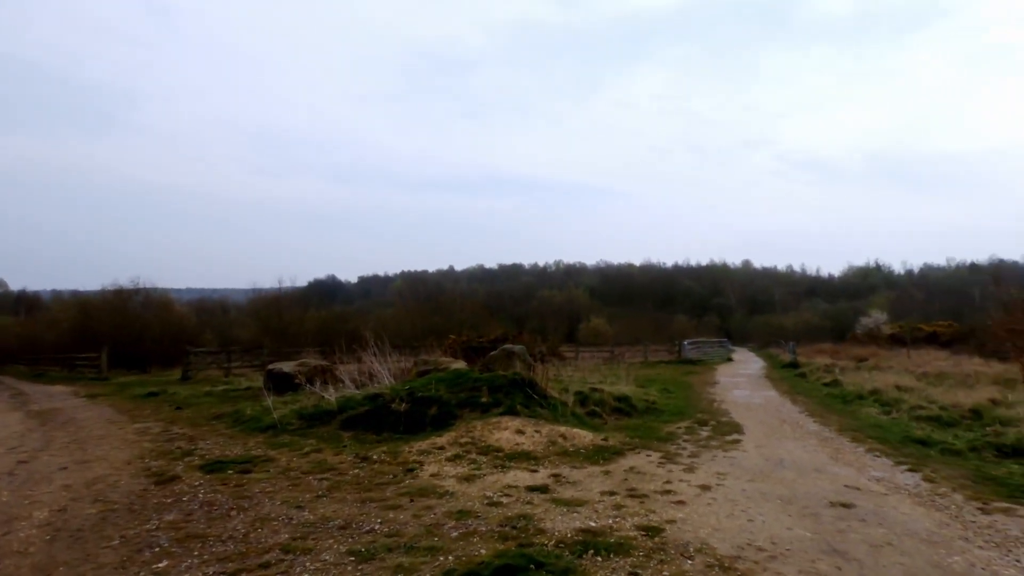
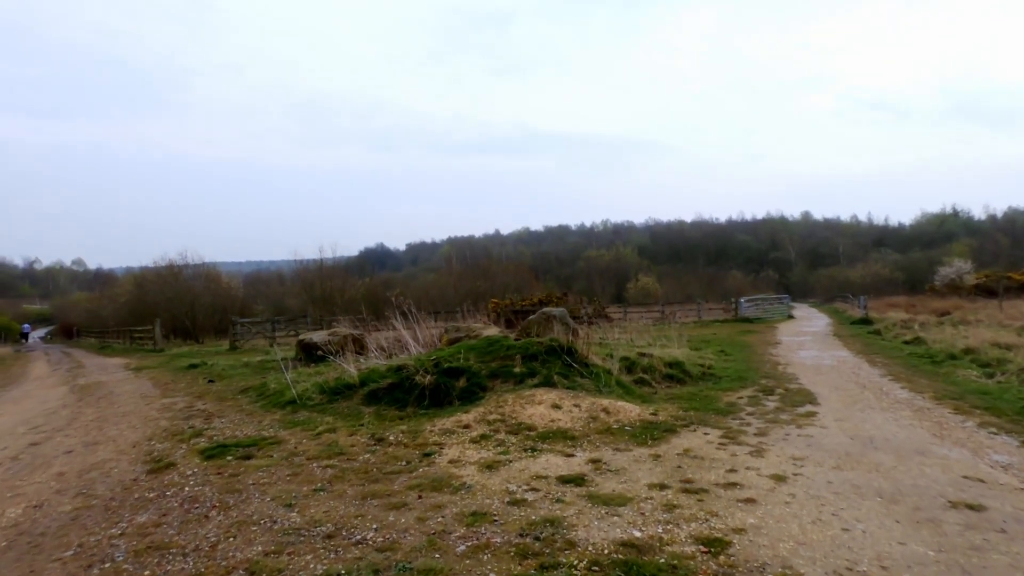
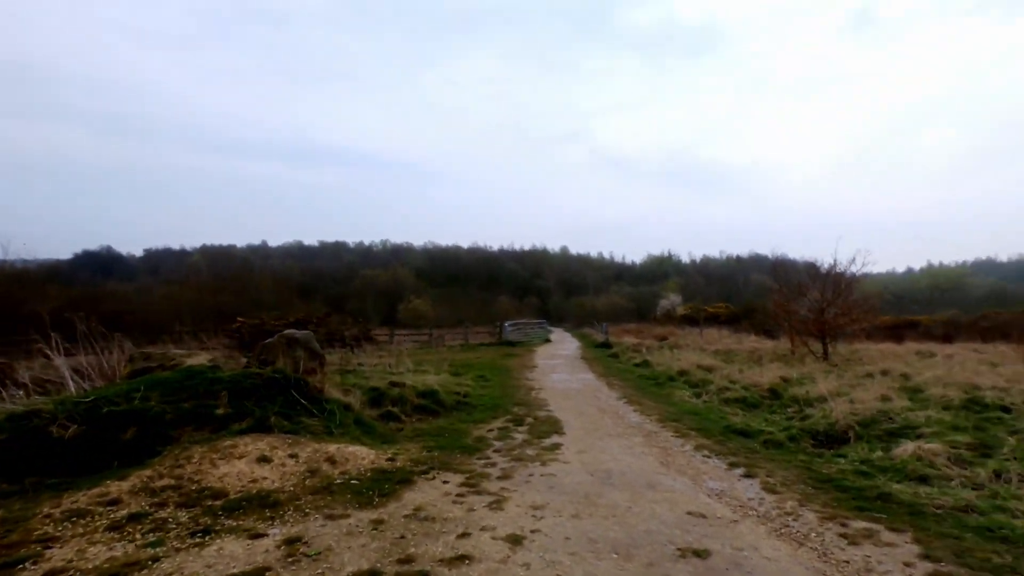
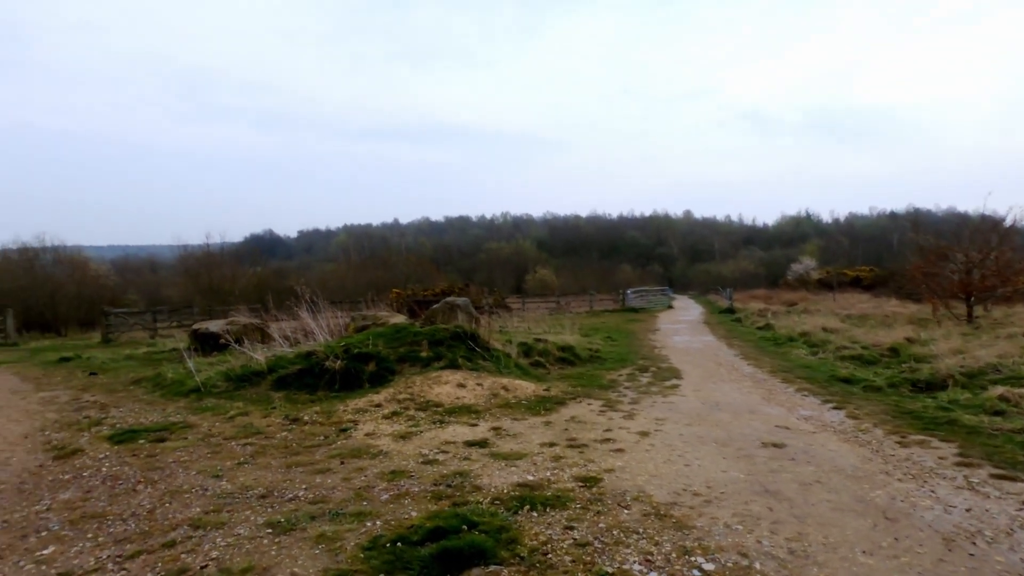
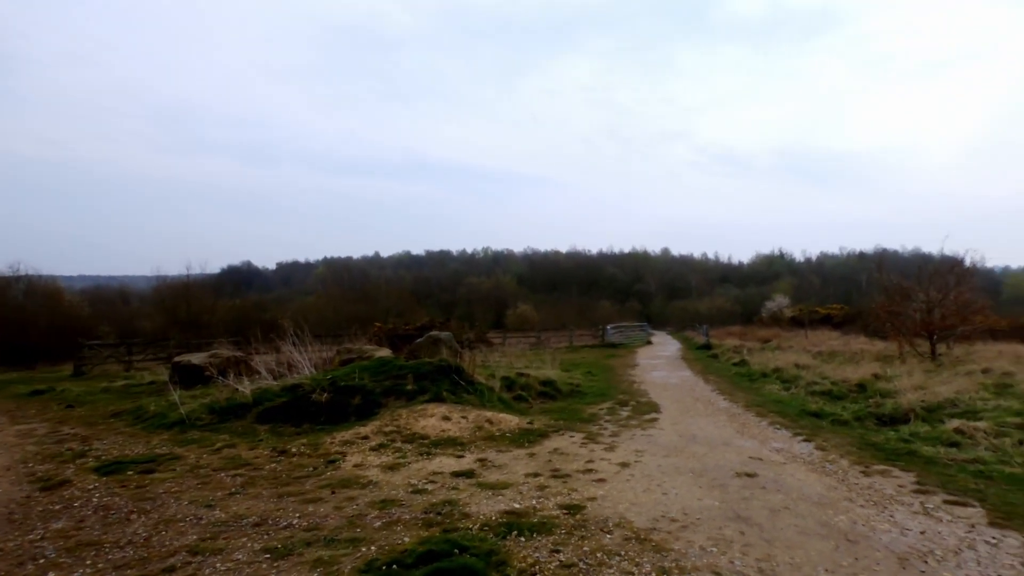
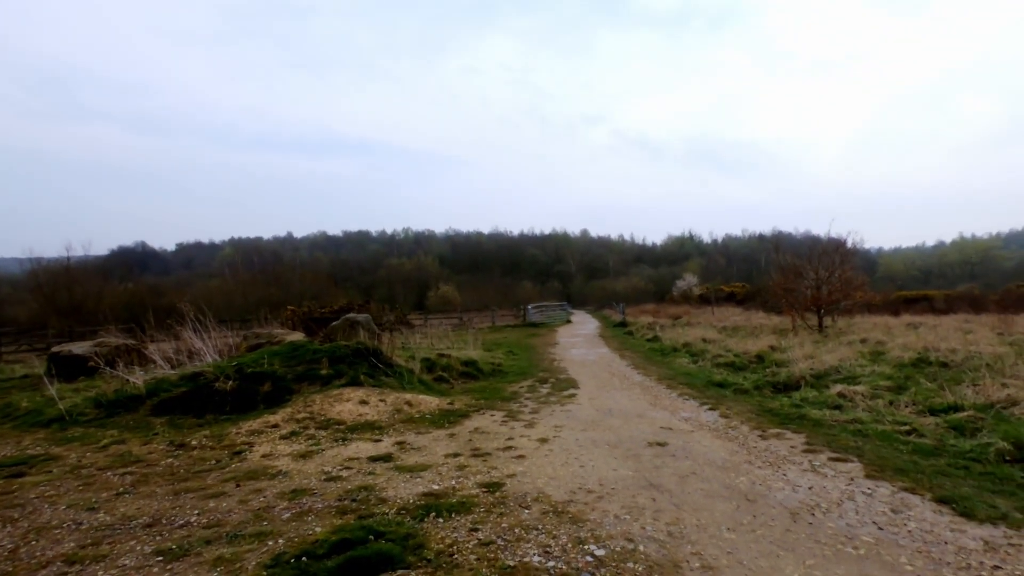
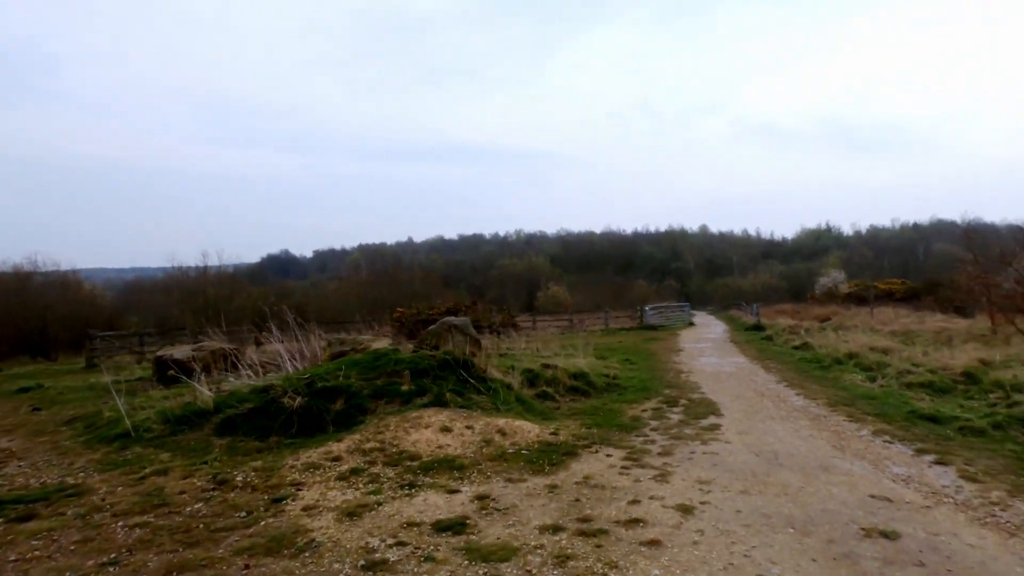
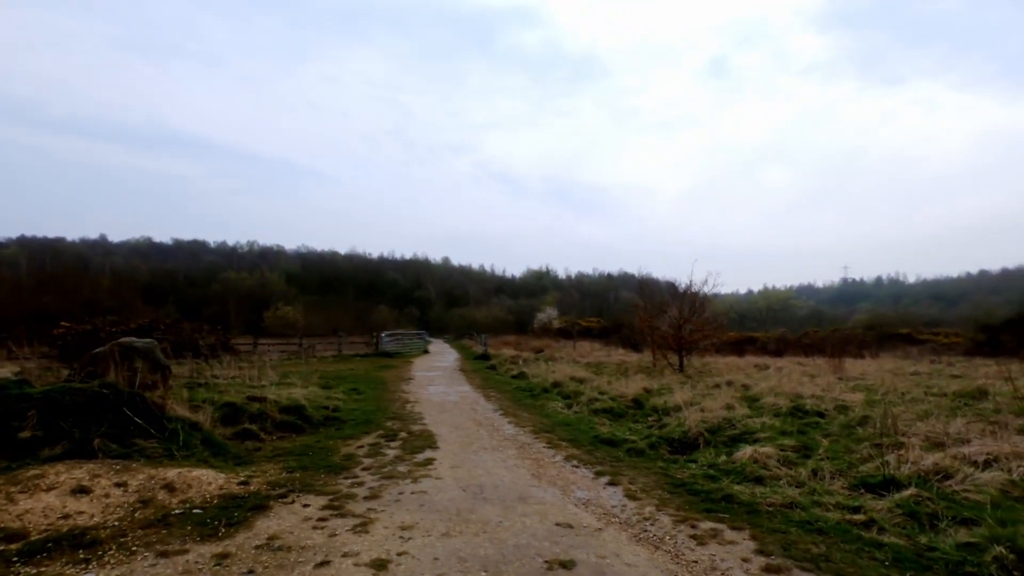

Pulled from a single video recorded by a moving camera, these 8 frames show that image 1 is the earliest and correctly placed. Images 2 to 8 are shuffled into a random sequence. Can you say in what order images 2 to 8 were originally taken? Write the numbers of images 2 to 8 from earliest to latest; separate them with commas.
5, 6, 4, 2, 7, 3, 8
